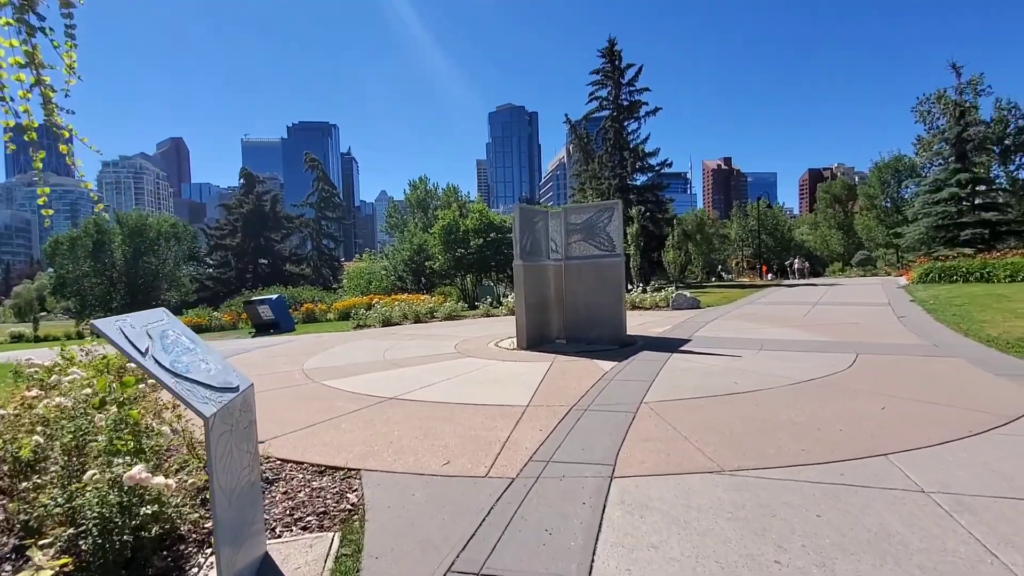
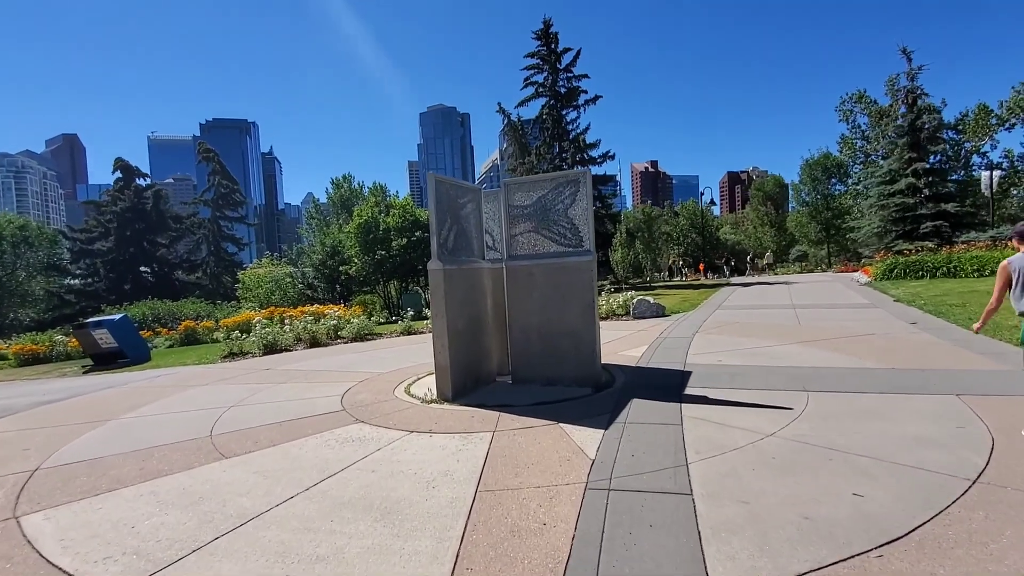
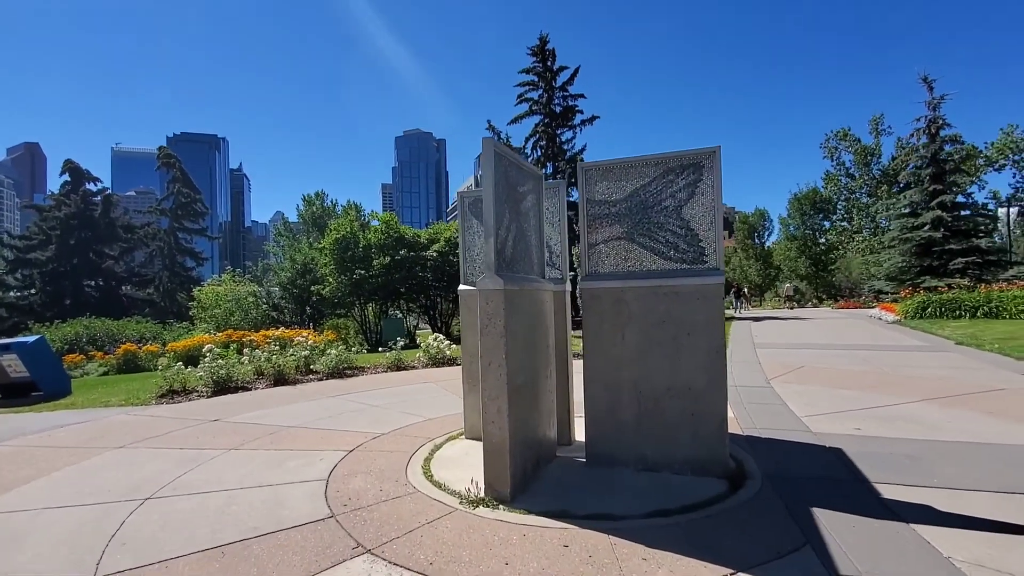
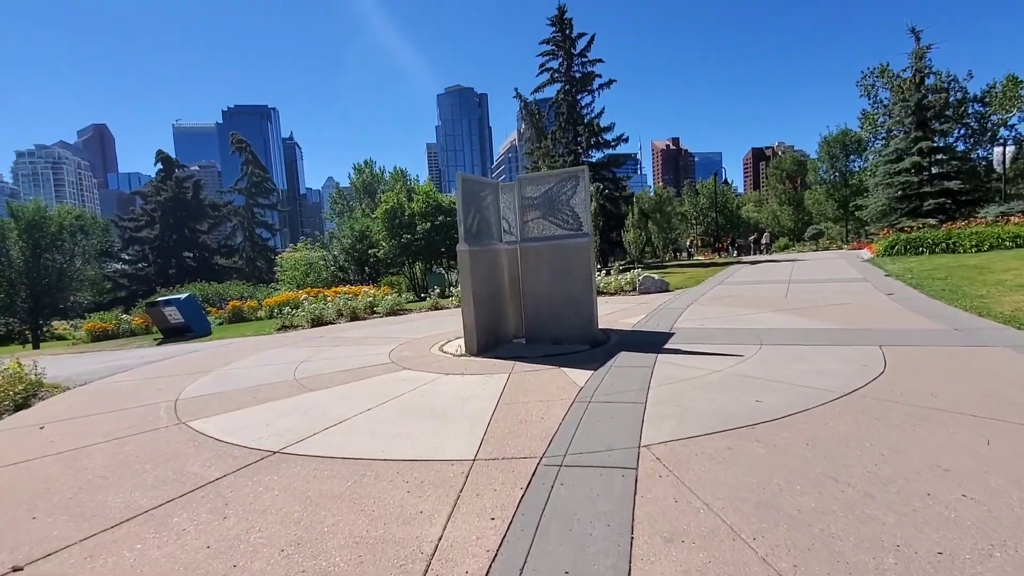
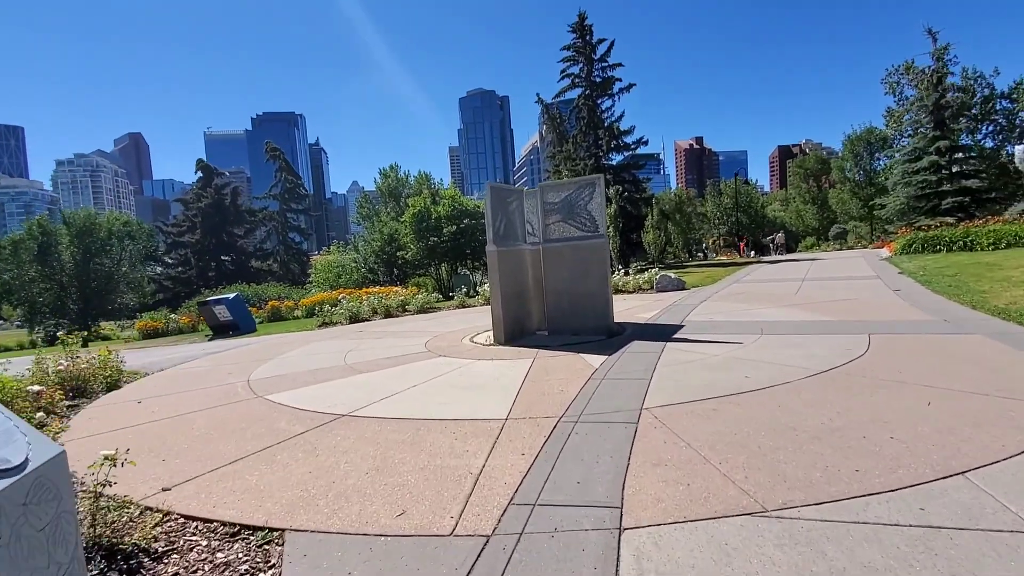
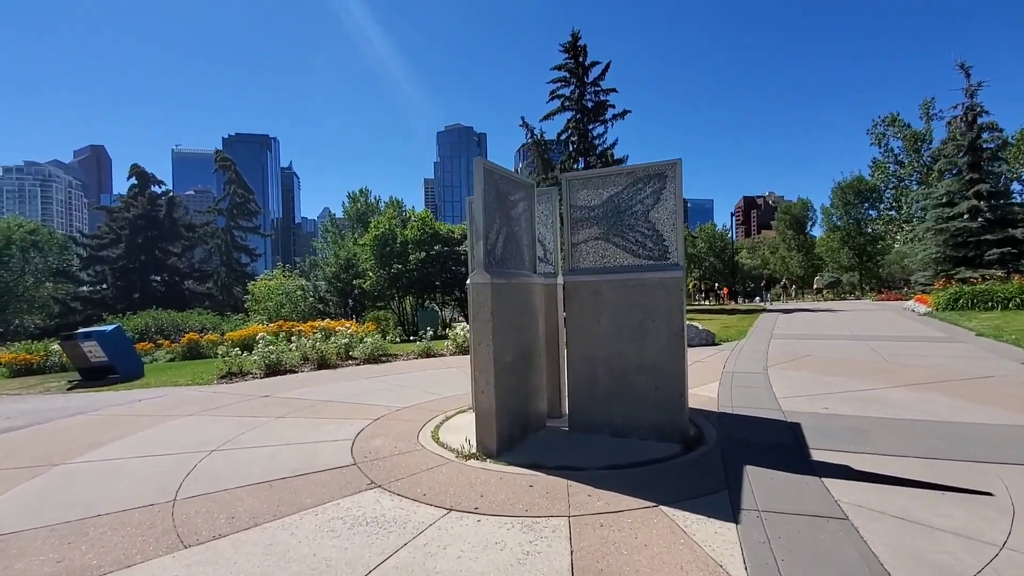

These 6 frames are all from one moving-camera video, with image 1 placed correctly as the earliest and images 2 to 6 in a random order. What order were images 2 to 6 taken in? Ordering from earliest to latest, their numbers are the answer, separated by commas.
5, 4, 2, 6, 3
